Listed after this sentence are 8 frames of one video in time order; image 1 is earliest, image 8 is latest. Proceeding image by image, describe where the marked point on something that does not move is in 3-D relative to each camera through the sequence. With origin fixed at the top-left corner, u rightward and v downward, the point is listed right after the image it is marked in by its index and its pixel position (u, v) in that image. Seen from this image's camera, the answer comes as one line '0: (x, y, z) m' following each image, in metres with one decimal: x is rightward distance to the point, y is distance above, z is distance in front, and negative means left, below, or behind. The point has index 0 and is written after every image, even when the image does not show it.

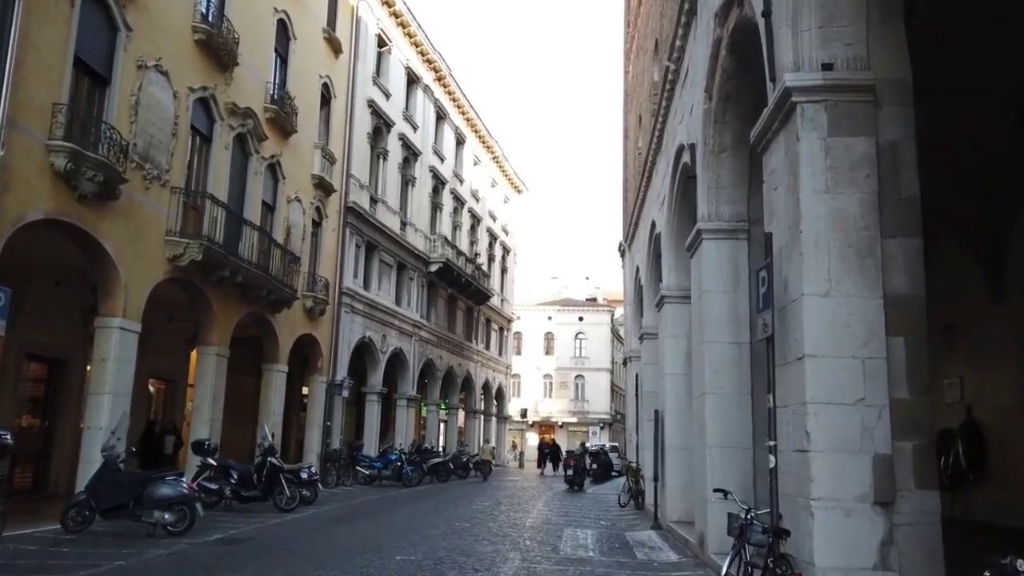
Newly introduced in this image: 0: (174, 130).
0: (-6.3, +2.9, +14.8) m
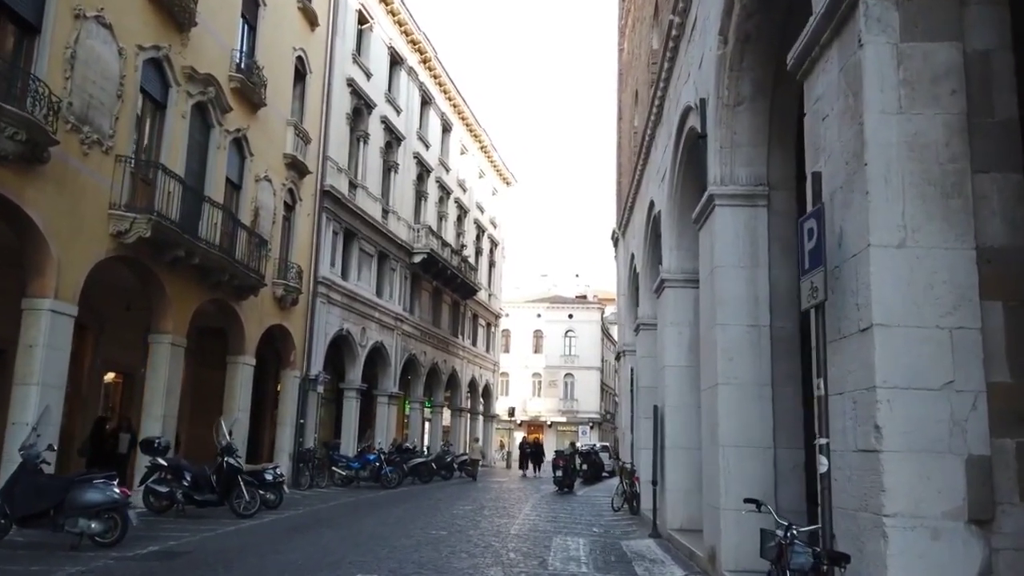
0: (-6.5, +3.3, +13.3) m
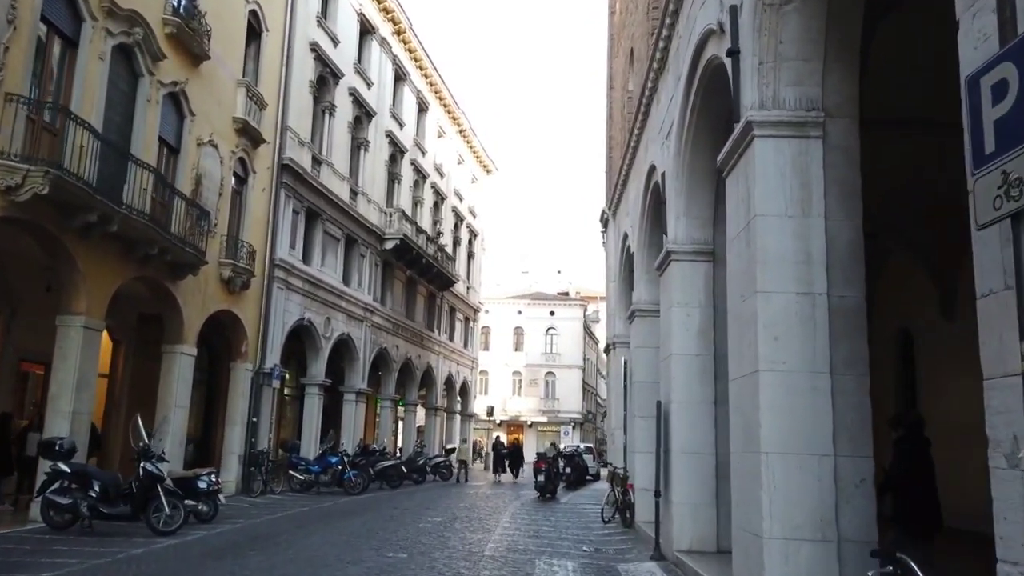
0: (-6.9, +3.7, +10.9) m
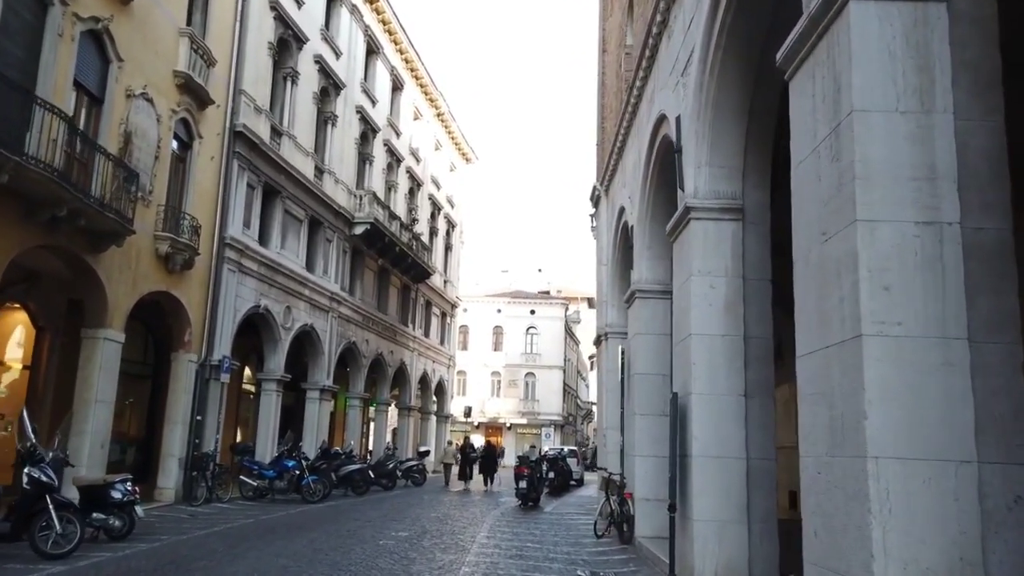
0: (-7.0, +4.2, +8.5) m
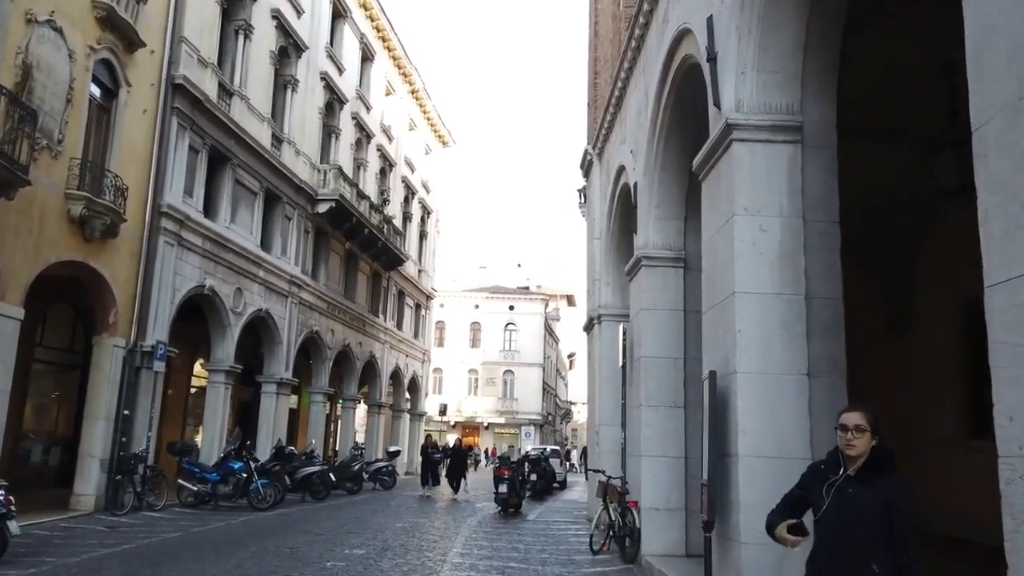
0: (-7.1, +4.7, +6.0) m
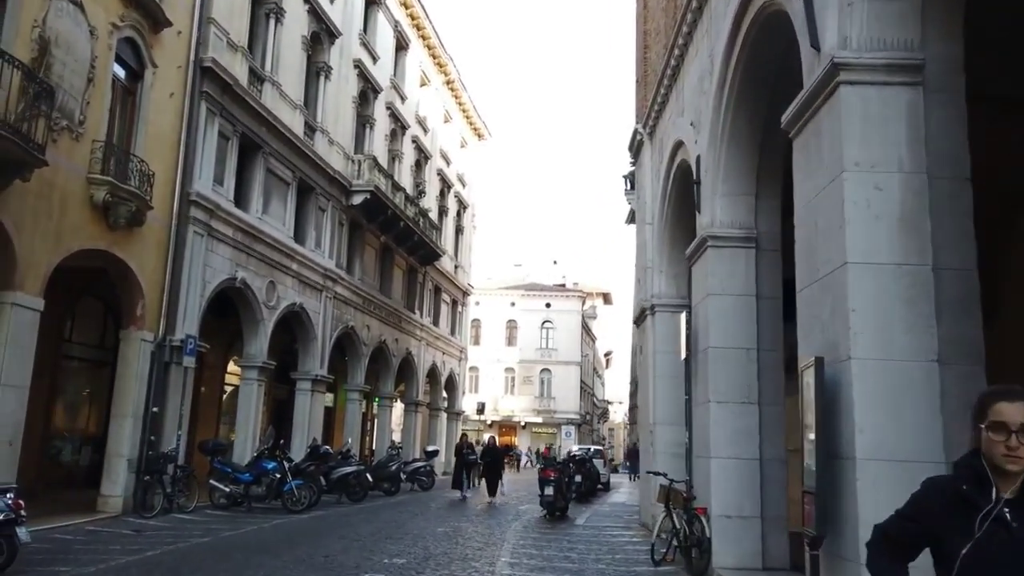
0: (-6.7, +4.9, +5.3) m
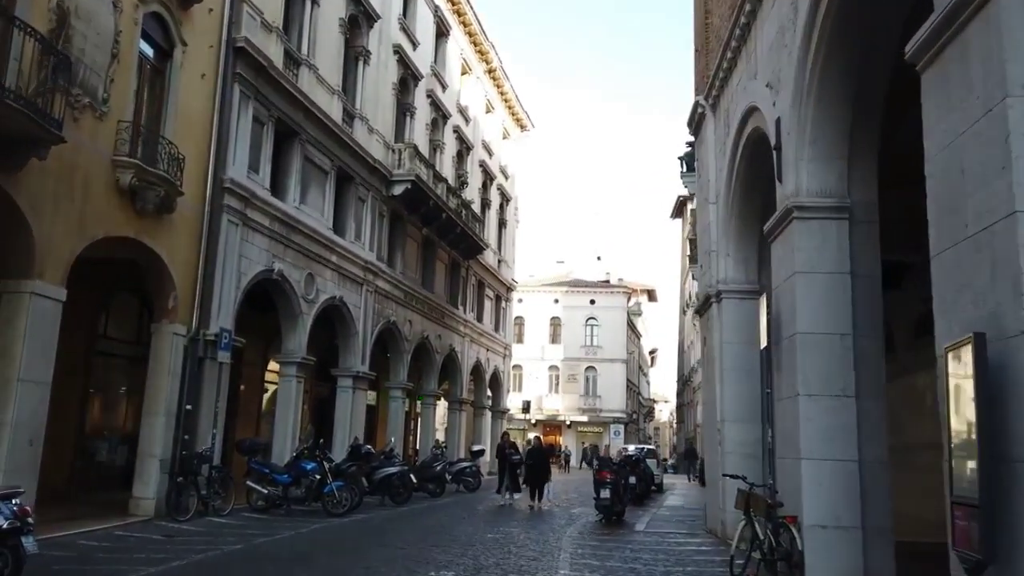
0: (-6.3, +5.0, +4.6) m
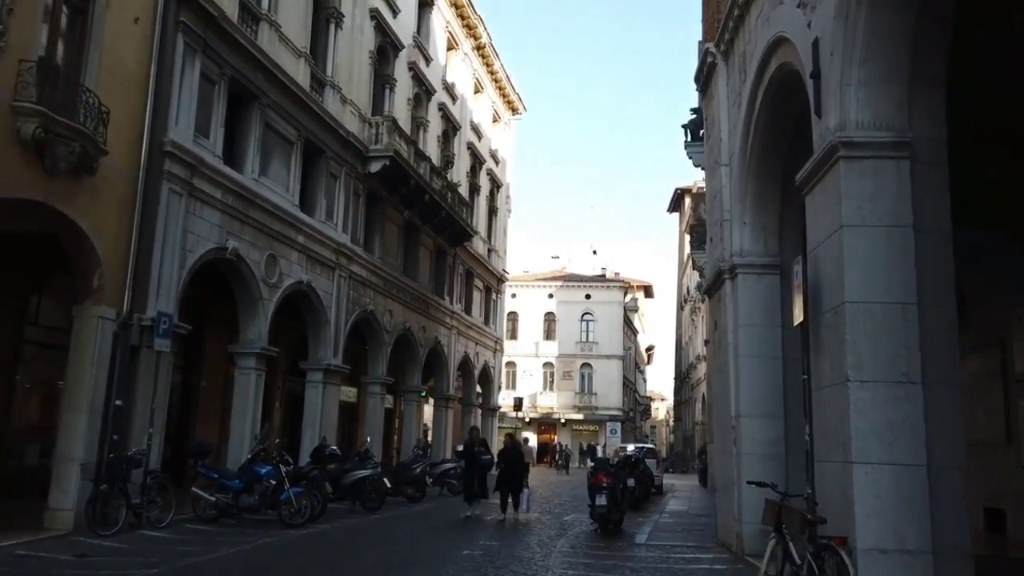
0: (-6.6, +5.3, +2.6) m
